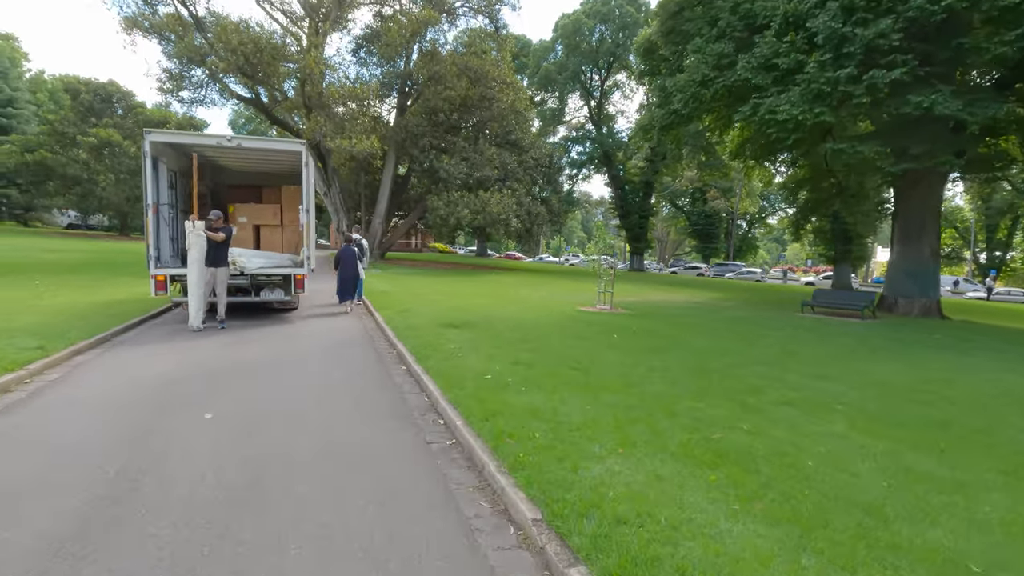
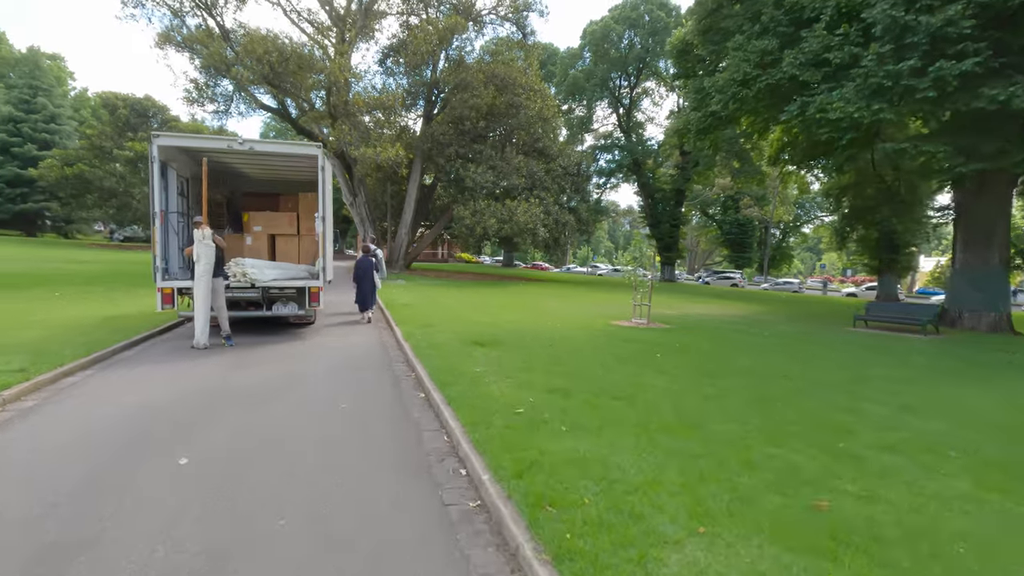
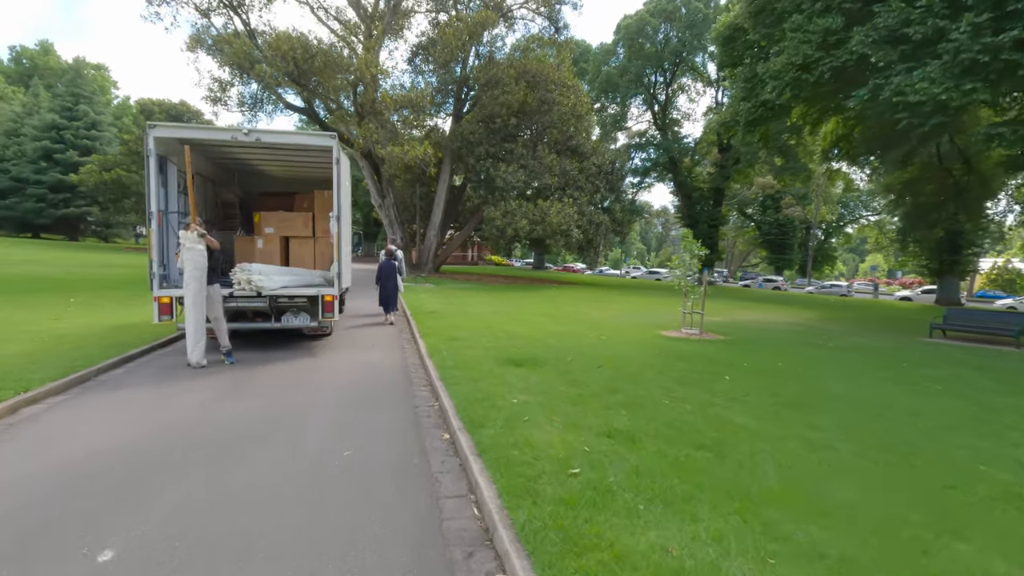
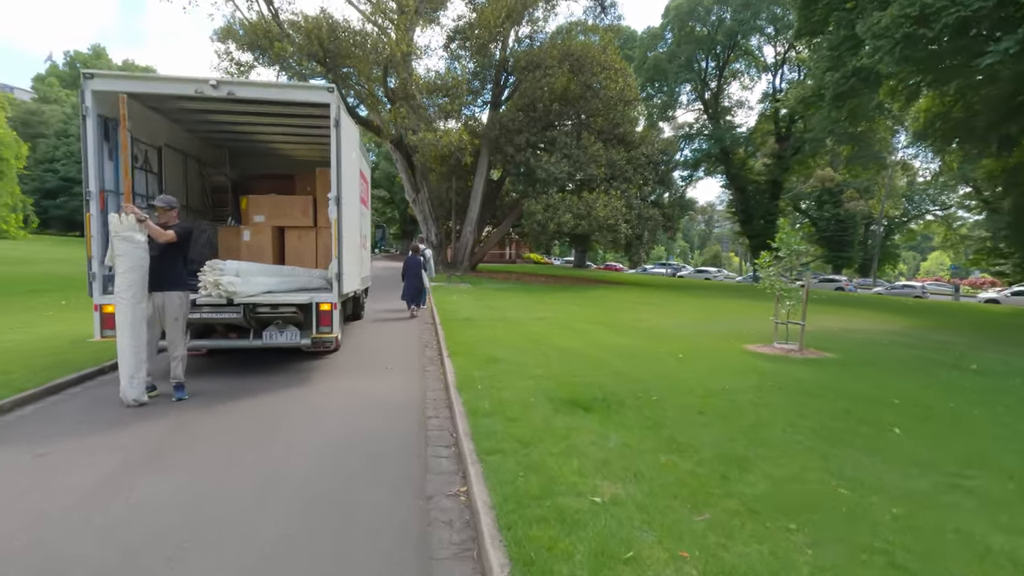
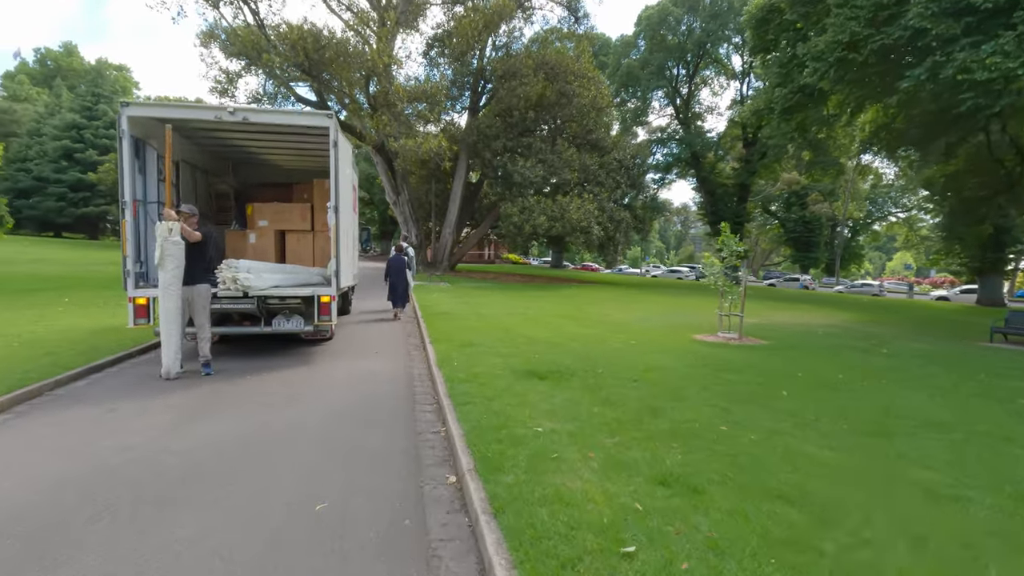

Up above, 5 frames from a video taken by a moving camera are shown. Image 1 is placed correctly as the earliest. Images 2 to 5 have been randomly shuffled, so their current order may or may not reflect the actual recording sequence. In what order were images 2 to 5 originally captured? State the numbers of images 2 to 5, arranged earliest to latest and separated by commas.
2, 3, 5, 4
